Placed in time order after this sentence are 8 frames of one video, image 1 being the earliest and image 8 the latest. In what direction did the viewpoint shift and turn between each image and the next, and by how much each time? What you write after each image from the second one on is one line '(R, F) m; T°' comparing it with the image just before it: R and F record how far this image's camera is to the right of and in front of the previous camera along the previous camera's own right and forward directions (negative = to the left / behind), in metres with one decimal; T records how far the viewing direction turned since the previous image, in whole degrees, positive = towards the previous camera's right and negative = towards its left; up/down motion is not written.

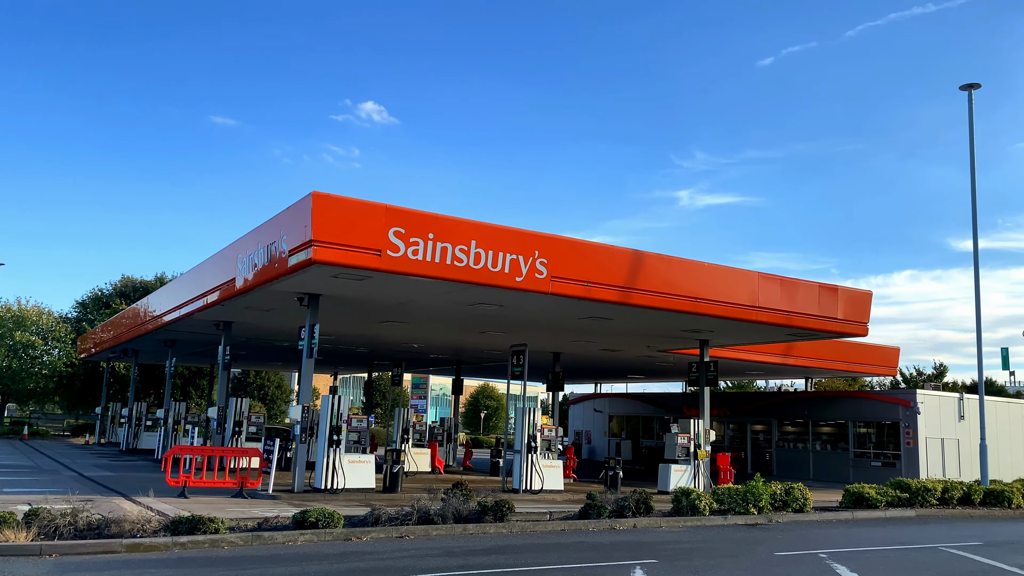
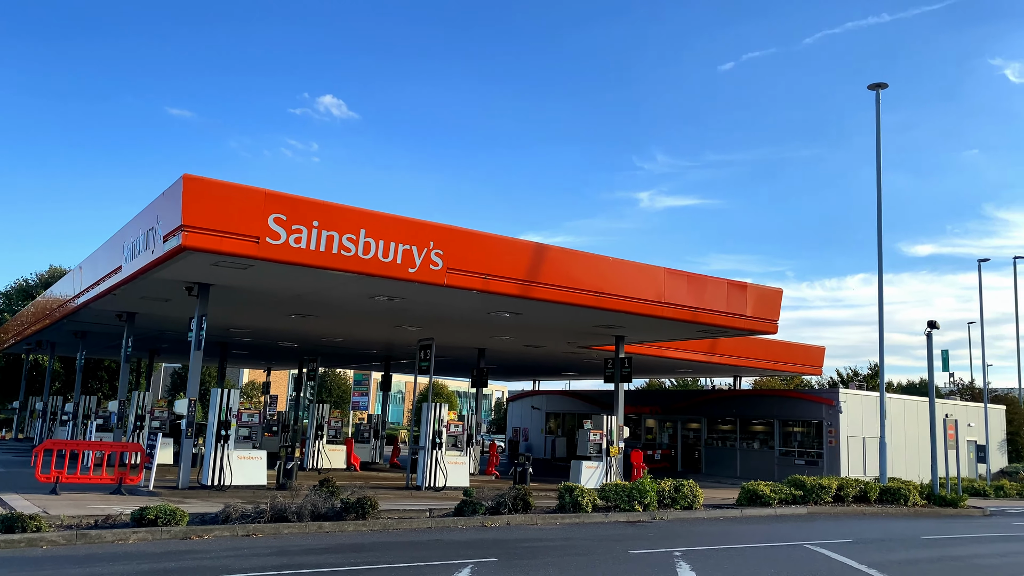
(+1.2, +0.3) m; +3°
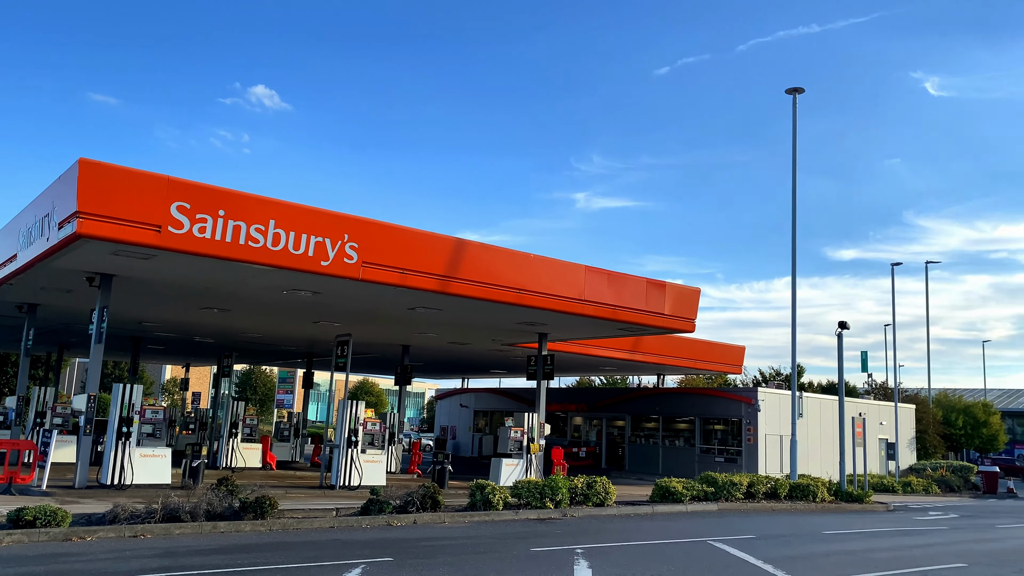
(+0.3, +0.2) m; +4°
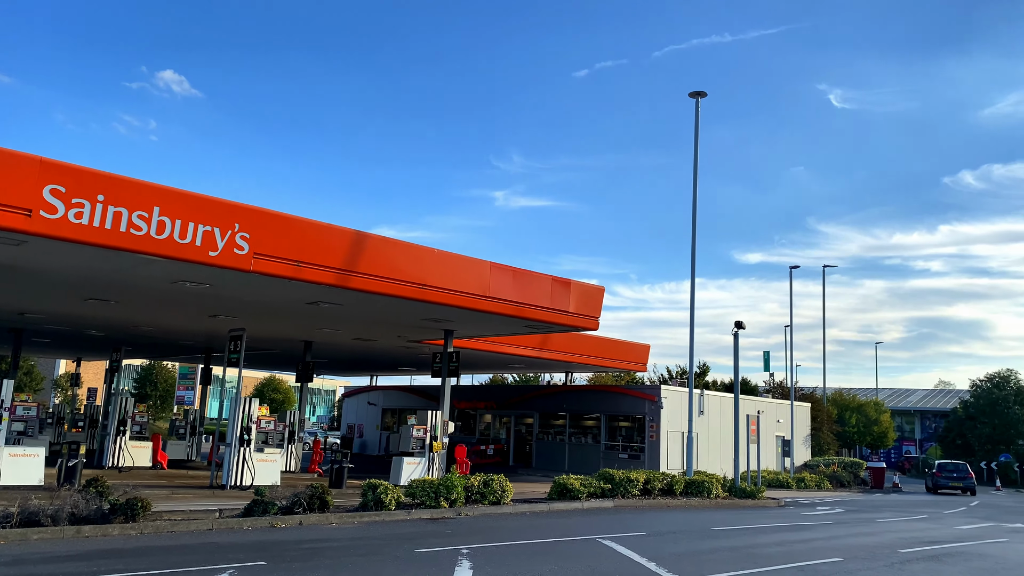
(+0.3, +0.2) m; +6°
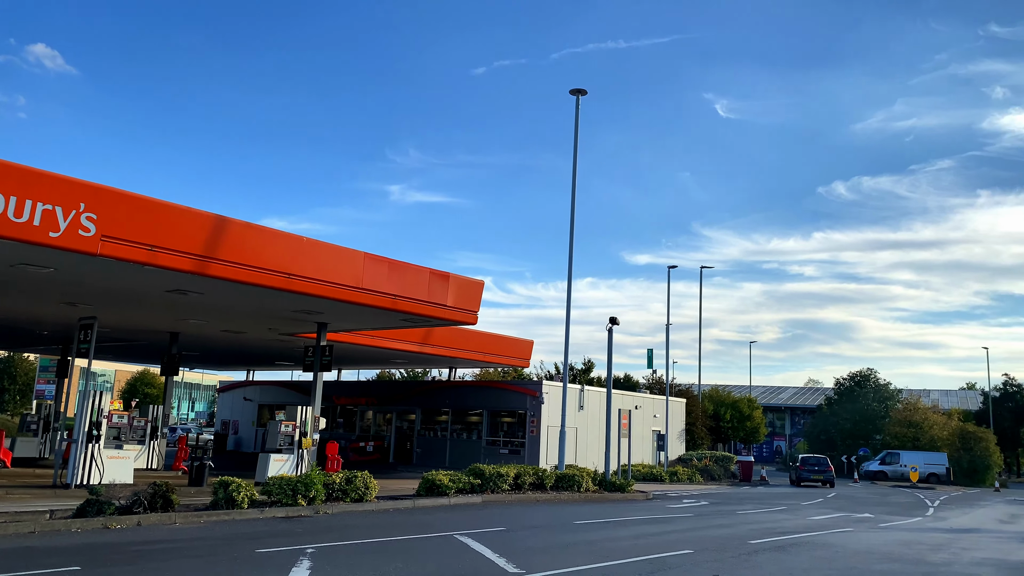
(+0.4, +0.2) m; +7°
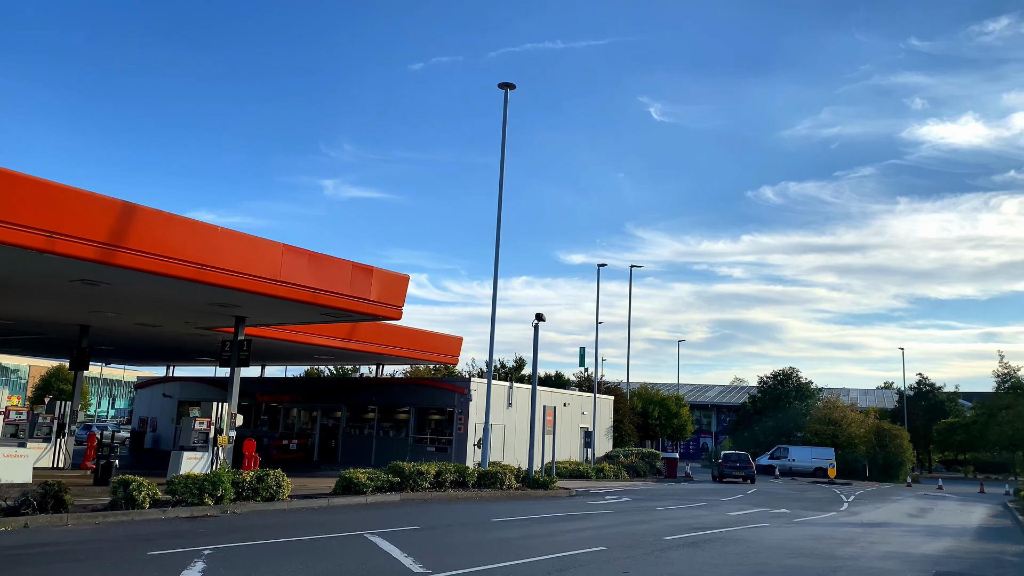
(+0.2, +0.2) m; +4°
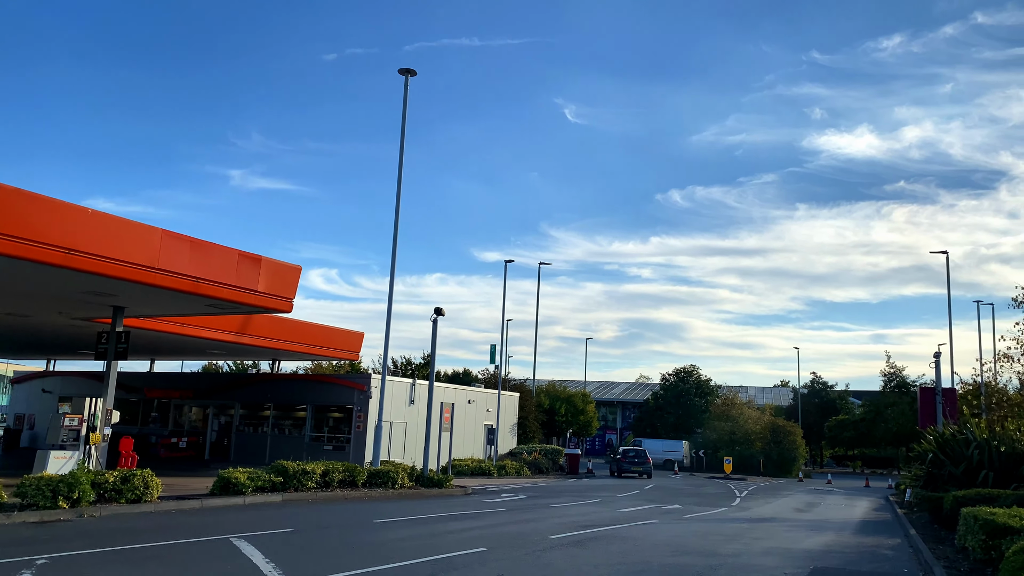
(+0.3, +0.4) m; +6°
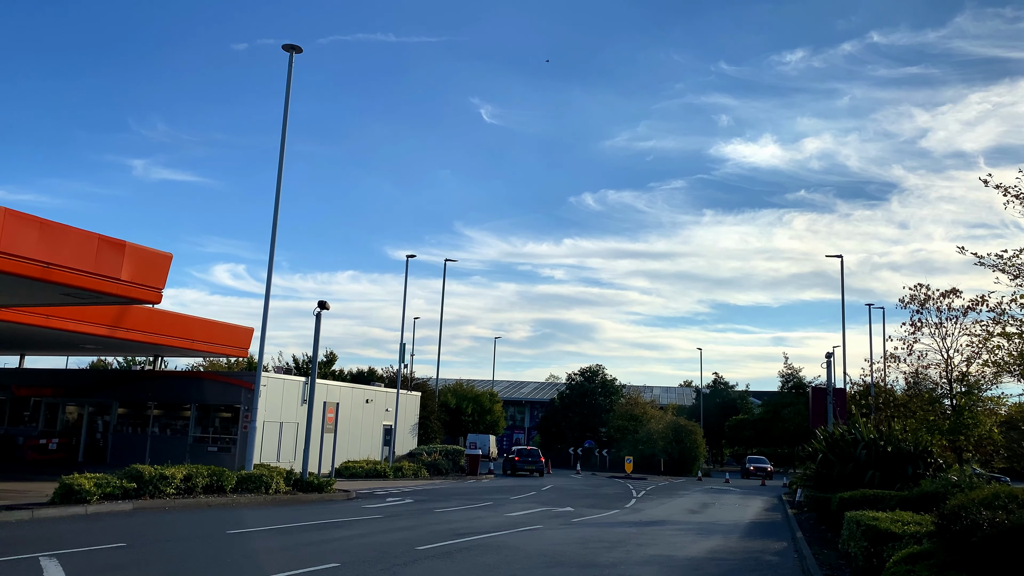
(+0.5, +0.8) m; +6°
